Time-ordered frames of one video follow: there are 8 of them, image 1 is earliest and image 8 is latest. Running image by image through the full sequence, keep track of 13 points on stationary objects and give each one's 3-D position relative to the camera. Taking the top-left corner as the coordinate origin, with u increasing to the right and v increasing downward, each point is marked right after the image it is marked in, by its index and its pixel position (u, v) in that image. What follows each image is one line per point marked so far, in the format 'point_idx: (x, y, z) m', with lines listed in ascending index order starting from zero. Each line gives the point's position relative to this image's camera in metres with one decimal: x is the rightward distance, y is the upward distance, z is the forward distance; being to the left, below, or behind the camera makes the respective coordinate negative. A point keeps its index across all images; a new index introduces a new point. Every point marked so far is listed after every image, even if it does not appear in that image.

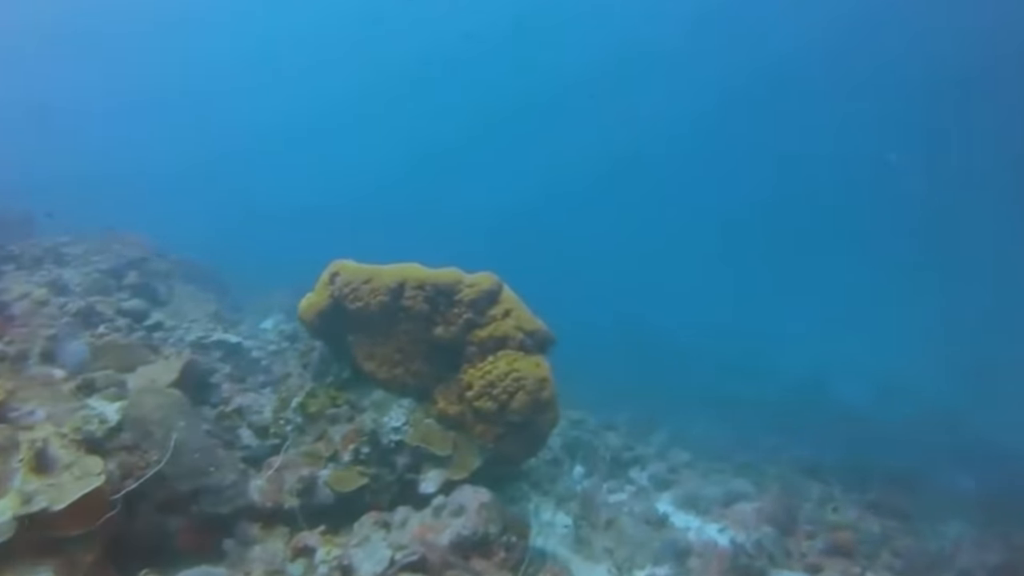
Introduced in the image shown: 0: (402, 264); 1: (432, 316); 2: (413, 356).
0: (-1.4, +0.3, +8.5) m
1: (-1.0, -0.3, +8.3) m
2: (-1.2, -0.8, +8.4) m
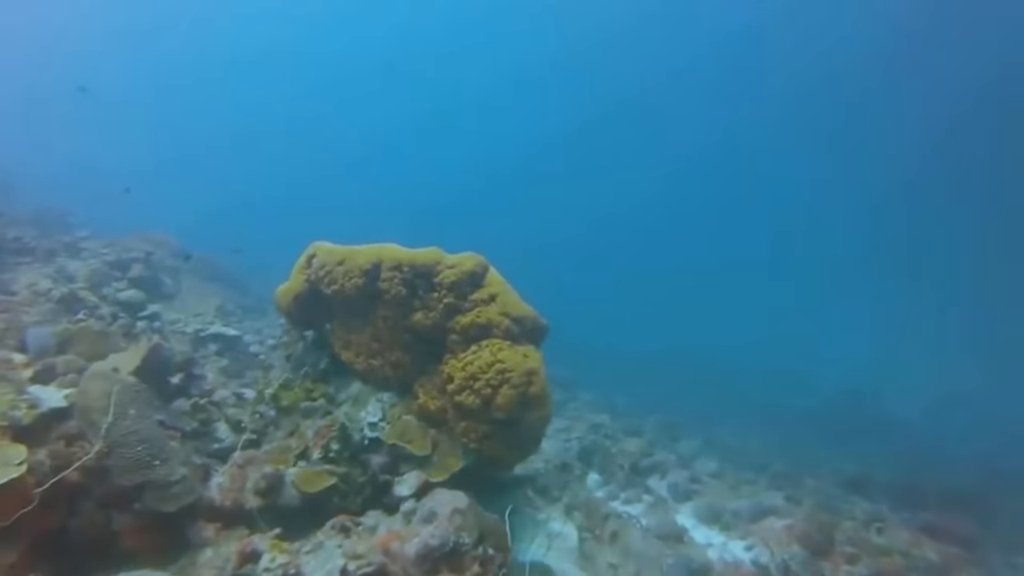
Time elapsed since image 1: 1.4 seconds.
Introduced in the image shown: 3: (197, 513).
0: (-1.5, +0.5, +7.9) m
1: (-1.1, -0.1, +7.6) m
2: (-1.3, -0.6, +7.7) m
3: (-2.9, -2.1, +6.6) m
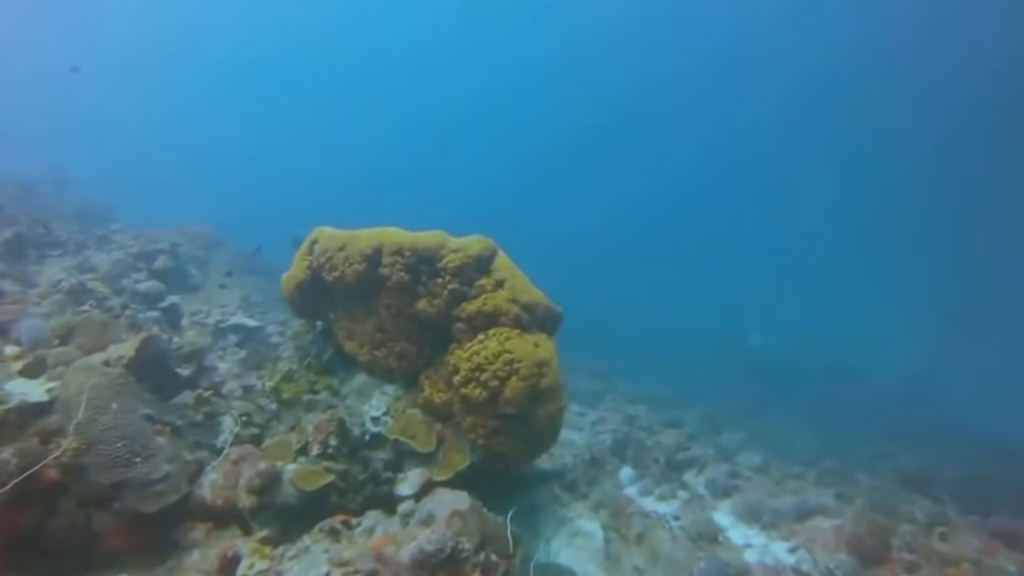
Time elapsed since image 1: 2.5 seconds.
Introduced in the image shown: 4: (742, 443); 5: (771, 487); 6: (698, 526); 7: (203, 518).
0: (-1.4, +0.6, +7.4) m
1: (-1.0, 0.0, +7.1) m
2: (-1.2, -0.5, +7.3) m
3: (-2.8, -2.0, +6.3) m
4: (+4.8, -3.2, +14.6) m
5: (+4.3, -3.3, +11.7) m
6: (+2.5, -3.2, +9.6) m
7: (-2.7, -2.0, +6.3) m
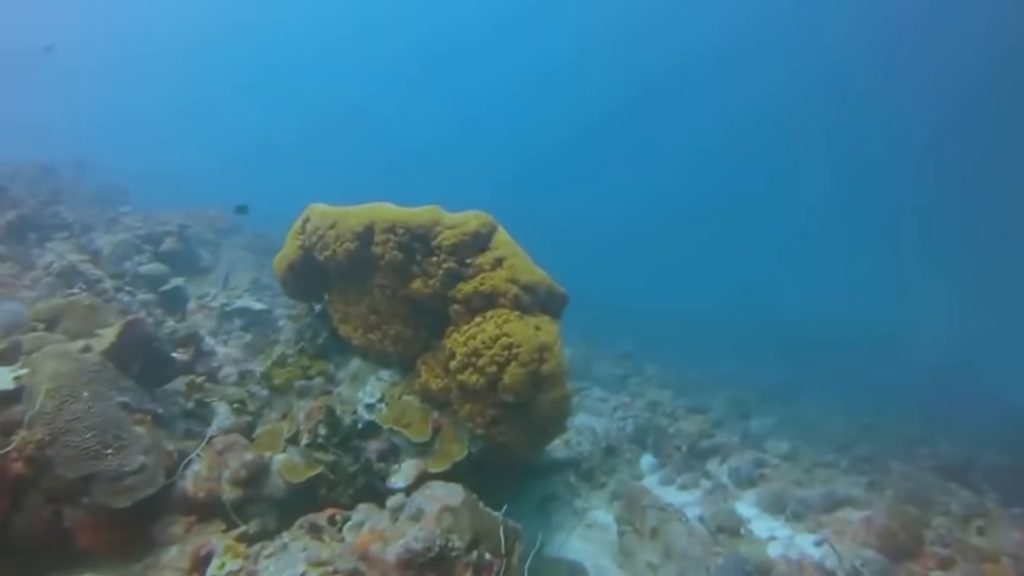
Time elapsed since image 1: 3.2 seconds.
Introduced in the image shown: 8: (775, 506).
0: (-1.4, +0.8, +7.0) m
1: (-1.0, +0.2, +6.7) m
2: (-1.2, -0.3, +6.8) m
3: (-2.9, -1.8, +6.0) m
4: (+5.1, -2.8, +13.9) m
5: (+4.5, -2.9, +11.1) m
6: (+2.6, -2.9, +9.0) m
7: (-2.7, -1.9, +6.0) m
8: (+3.6, -3.0, +9.8) m
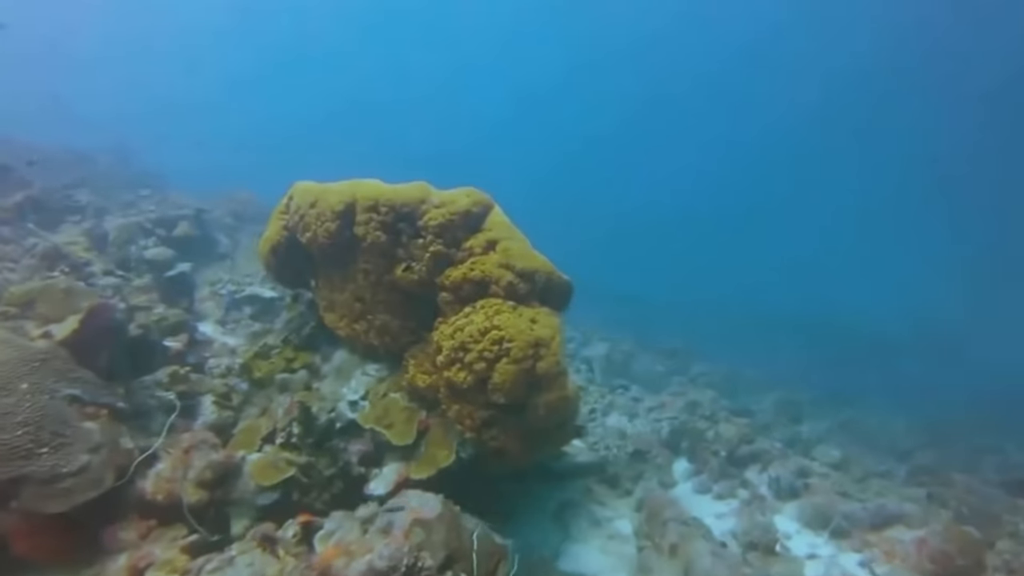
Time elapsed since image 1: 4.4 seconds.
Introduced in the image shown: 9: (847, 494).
0: (-1.4, +1.0, +6.3) m
1: (-1.0, +0.3, +6.0) m
2: (-1.2, -0.2, +6.2) m
3: (-3.0, -1.7, +5.4) m
4: (+5.6, -2.7, +12.8) m
5: (+4.8, -2.8, +10.0) m
6: (+2.8, -2.8, +8.1) m
7: (-2.8, -1.7, +5.4) m
8: (+3.8, -2.9, +8.8) m
9: (+4.6, -2.8, +9.7) m
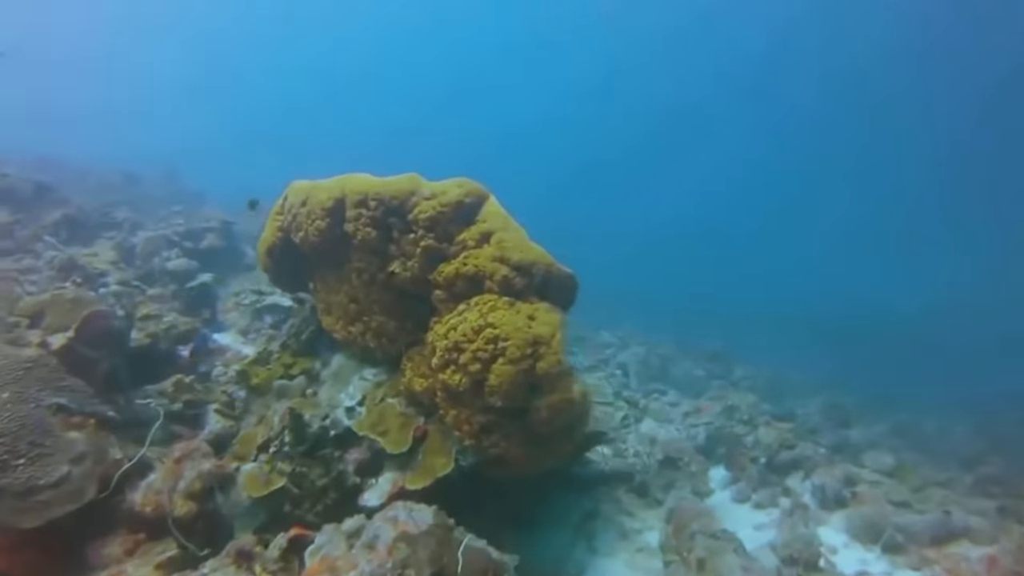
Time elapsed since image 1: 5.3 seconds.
0: (-1.4, +1.0, +6.1) m
1: (-1.0, +0.4, +5.7) m
2: (-1.2, -0.2, +5.9) m
3: (-2.9, -1.7, +5.2) m
4: (+6.1, -2.6, +12.0) m
5: (+5.1, -2.7, +9.3) m
6: (+3.0, -2.7, +7.5) m
7: (-2.8, -1.8, +5.2) m
8: (+4.0, -2.8, +8.1) m
9: (+4.9, -2.7, +9.0) m
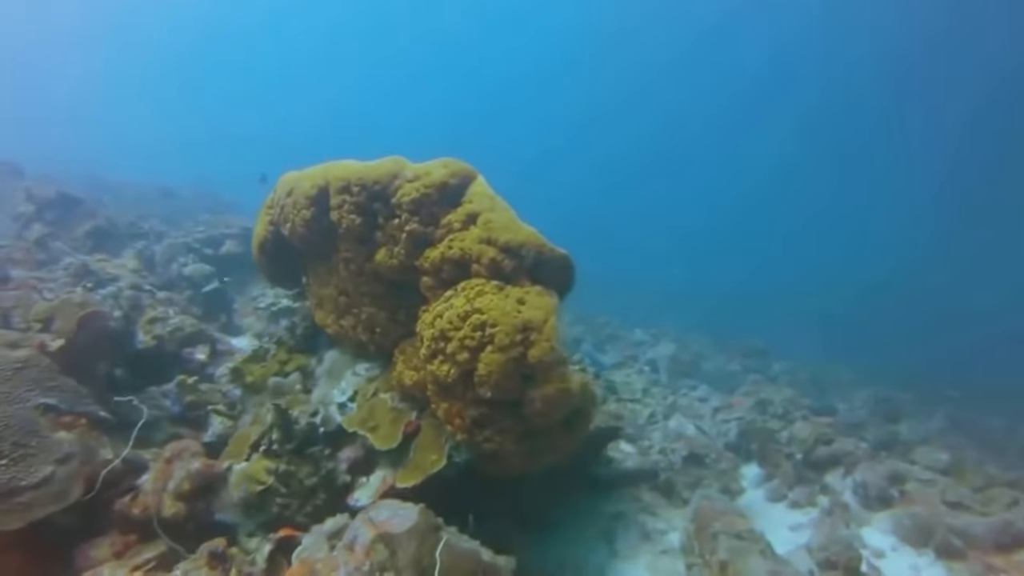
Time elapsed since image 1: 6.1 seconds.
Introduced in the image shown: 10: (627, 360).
0: (-1.4, +1.0, +5.9) m
1: (-1.1, +0.4, +5.5) m
2: (-1.2, -0.1, +5.7) m
3: (-3.0, -1.7, +5.1) m
4: (+6.6, -2.3, +11.2) m
5: (+5.3, -2.5, +8.6) m
6: (+3.1, -2.6, +7.0) m
7: (-2.8, -1.7, +5.1) m
8: (+4.2, -2.6, +7.5) m
9: (+5.1, -2.5, +8.3) m
10: (+2.1, -1.3, +13.0) m
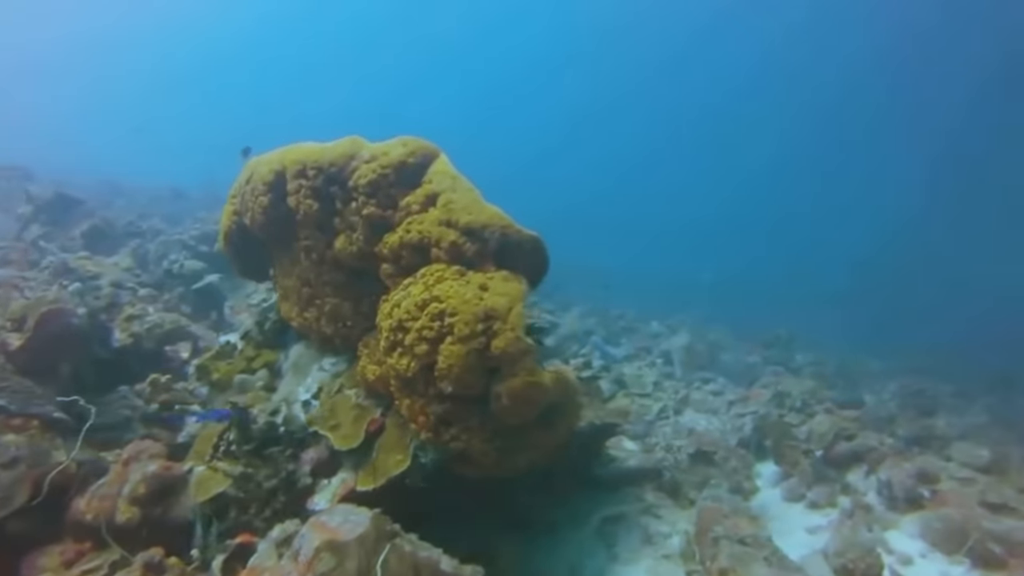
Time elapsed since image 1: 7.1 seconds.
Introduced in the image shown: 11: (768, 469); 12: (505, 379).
0: (-1.6, +1.1, +5.5) m
1: (-1.3, +0.5, +5.1) m
2: (-1.4, 0.0, +5.3) m
3: (-3.2, -1.6, +4.9) m
4: (+6.6, -2.1, +10.6) m
5: (+5.3, -2.3, +8.0) m
6: (+3.0, -2.4, +6.4) m
7: (-3.0, -1.7, +4.8) m
8: (+4.1, -2.4, +6.9) m
9: (+5.1, -2.3, +7.7) m
10: (+2.2, -1.2, +12.6) m
11: (+2.9, -2.2, +8.6) m
12: (0.0, -0.6, +4.5) m
